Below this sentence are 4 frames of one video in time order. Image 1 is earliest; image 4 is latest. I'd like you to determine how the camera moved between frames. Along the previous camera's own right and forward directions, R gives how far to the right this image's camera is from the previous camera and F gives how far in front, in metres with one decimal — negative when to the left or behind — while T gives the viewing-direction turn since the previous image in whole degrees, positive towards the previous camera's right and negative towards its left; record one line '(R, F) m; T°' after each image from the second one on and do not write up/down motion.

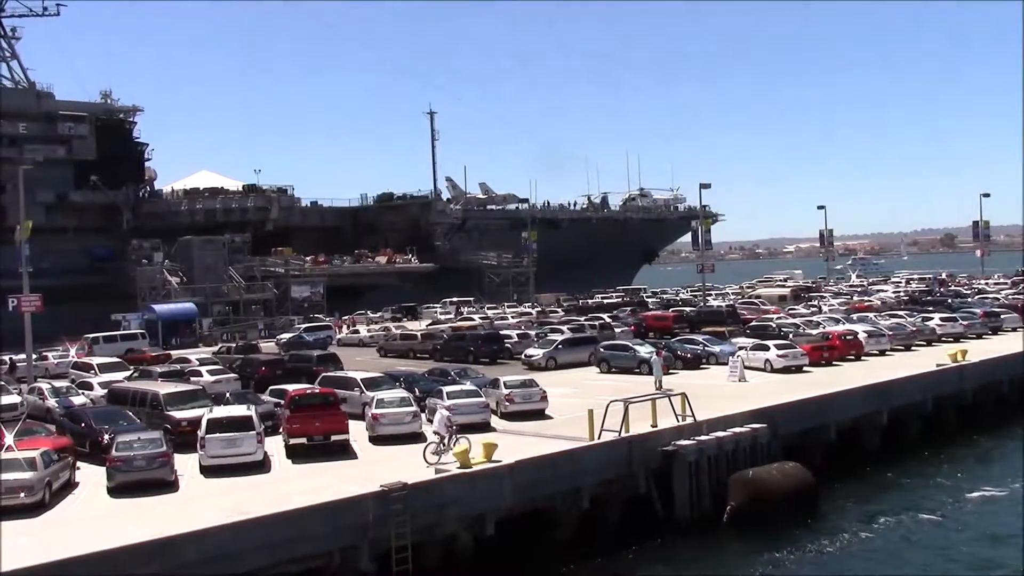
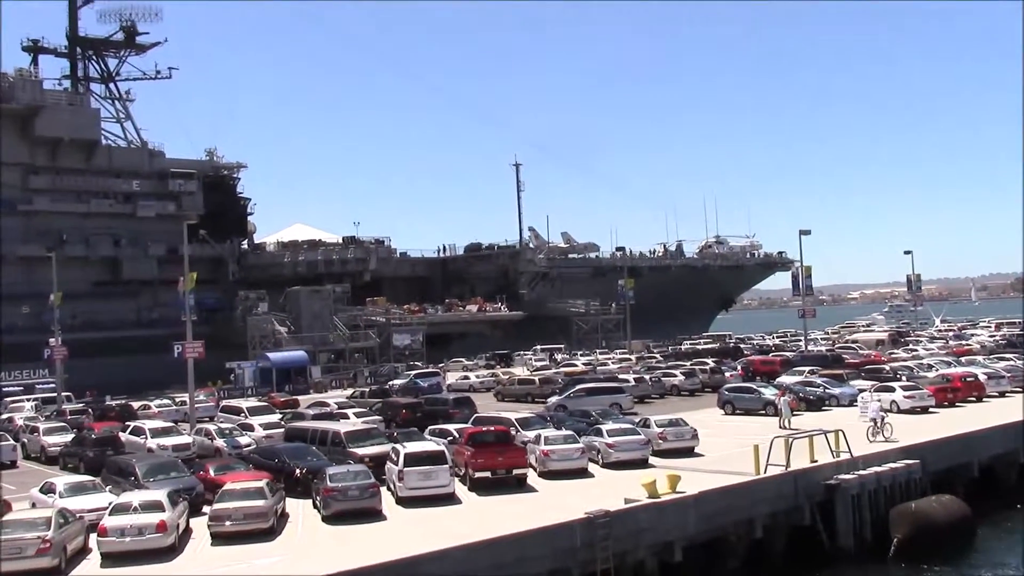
(-2.0, -1.4) m; -3°
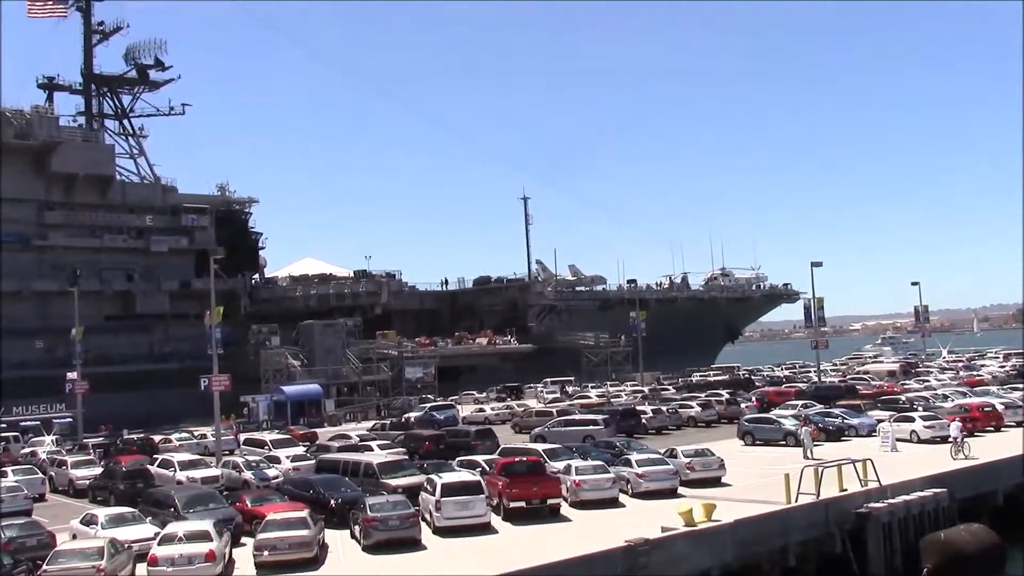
(-0.6, -0.4) m; 0°
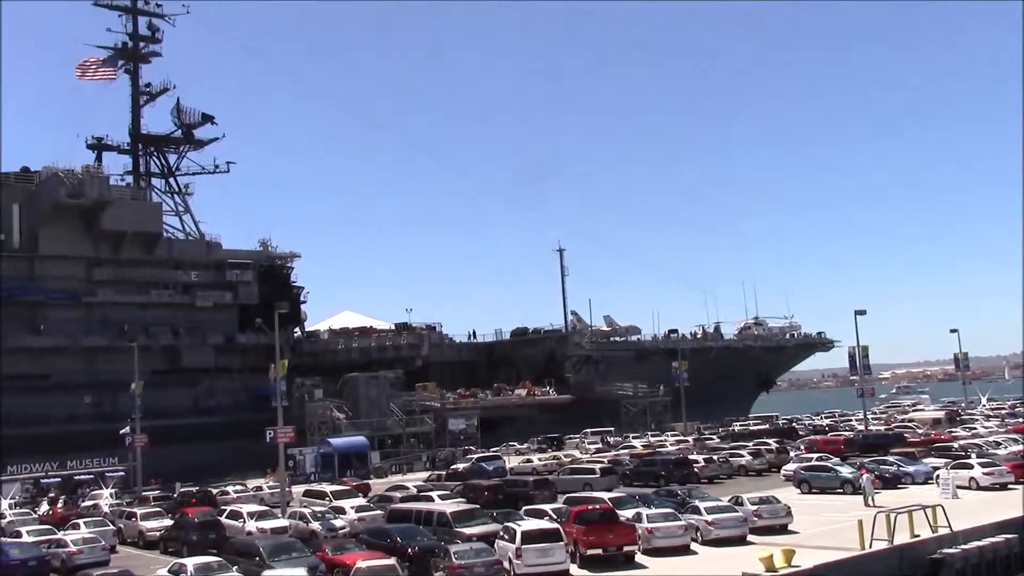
(-0.9, -0.6) m; -1°
